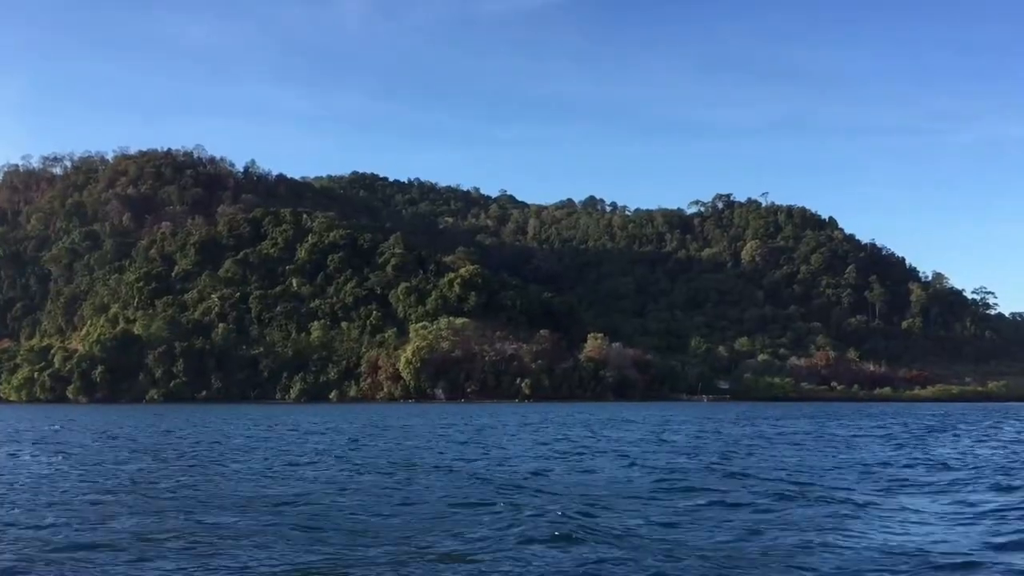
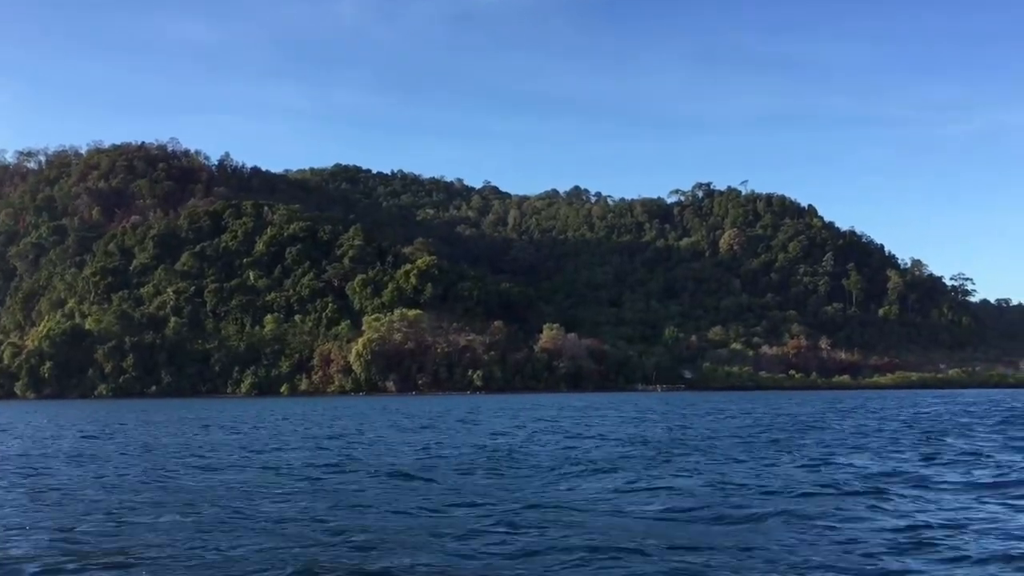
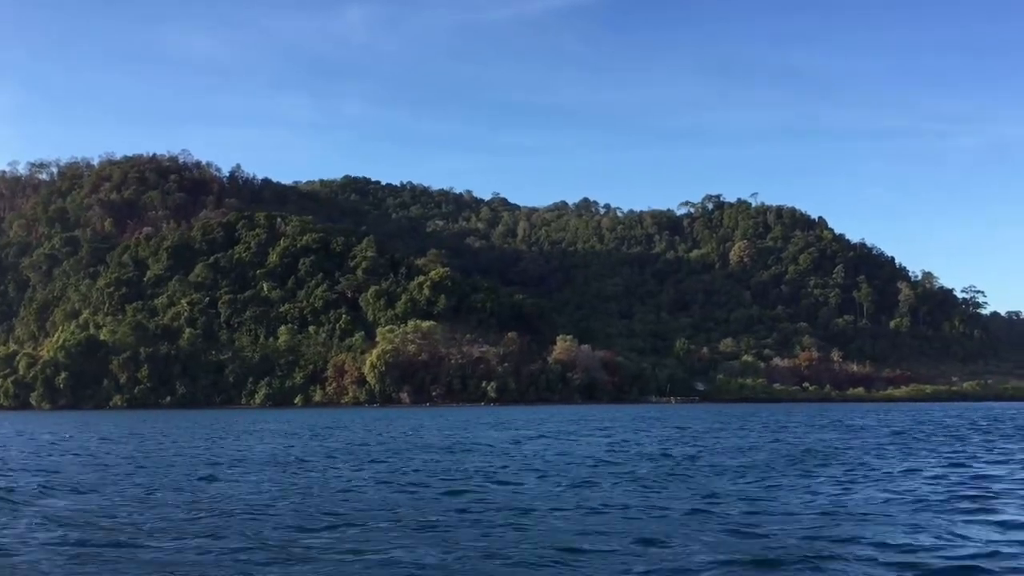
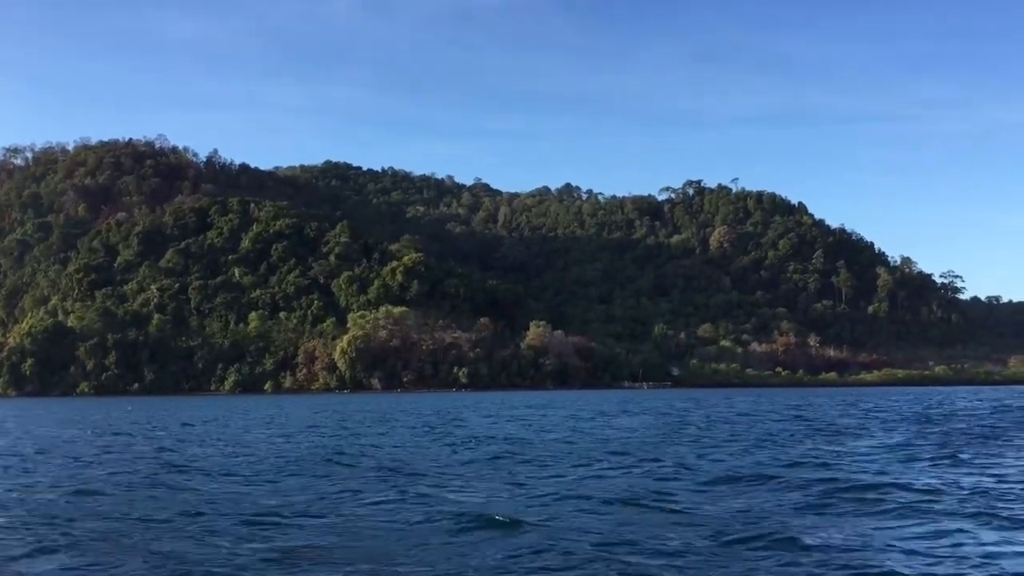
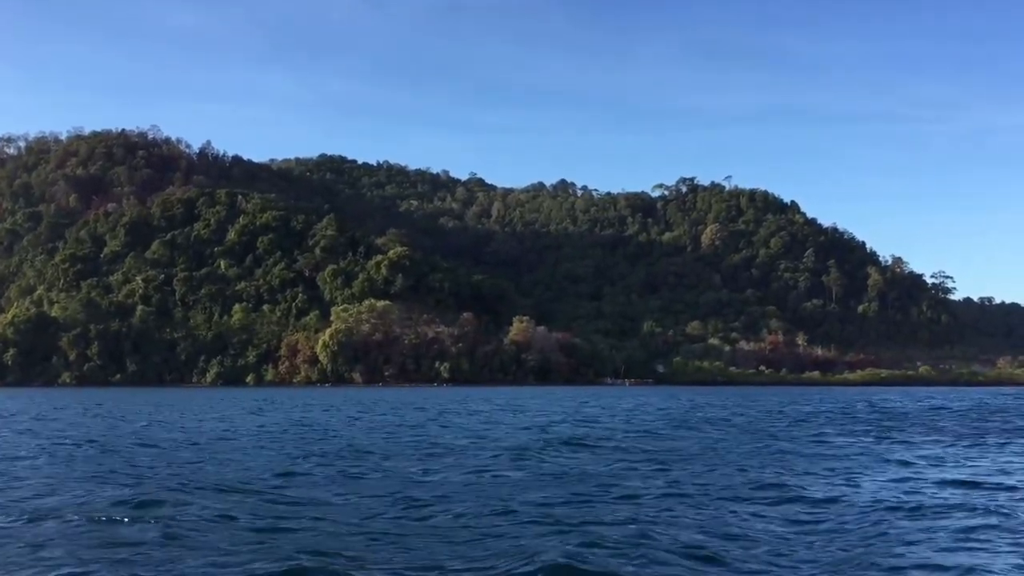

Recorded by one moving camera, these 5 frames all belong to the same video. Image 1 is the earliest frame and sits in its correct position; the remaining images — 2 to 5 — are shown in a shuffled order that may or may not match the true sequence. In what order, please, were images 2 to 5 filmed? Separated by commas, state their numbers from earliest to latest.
3, 2, 4, 5
